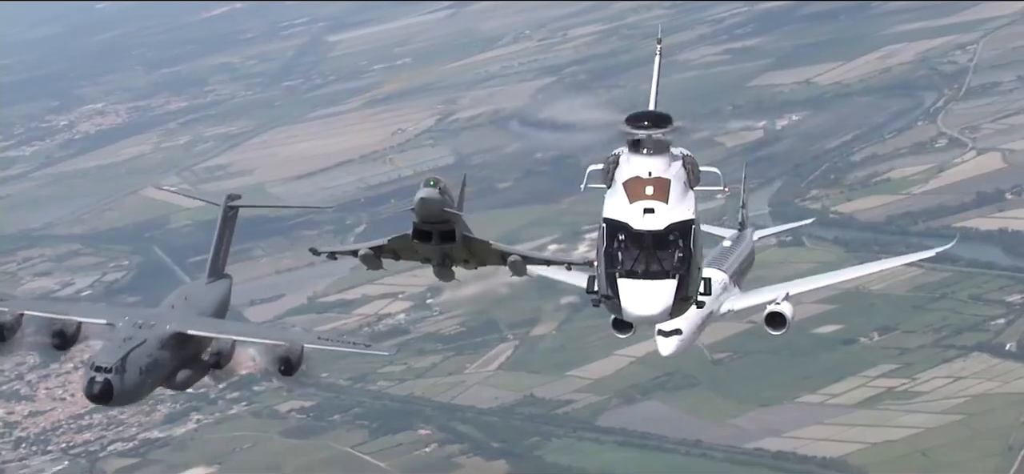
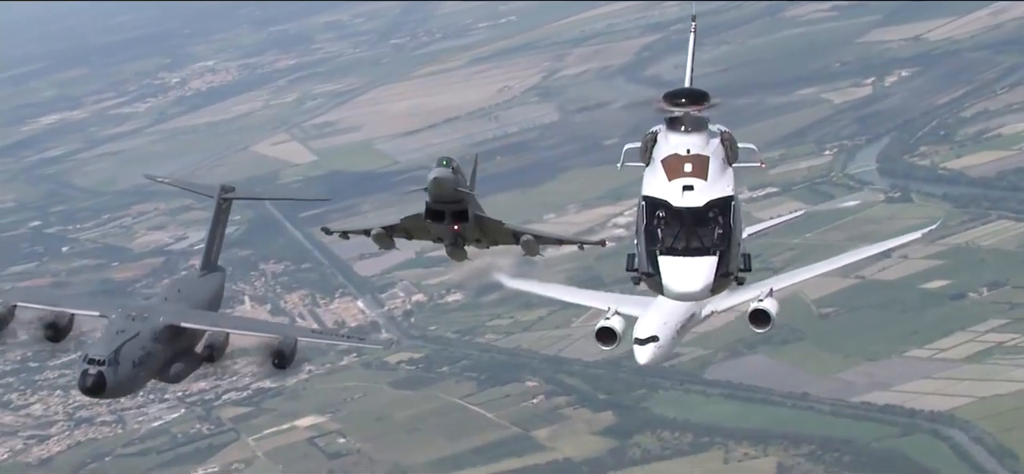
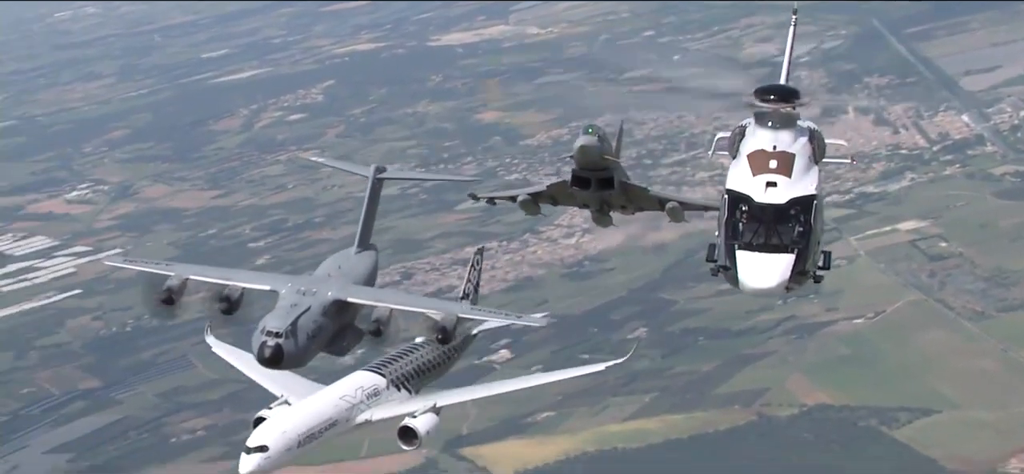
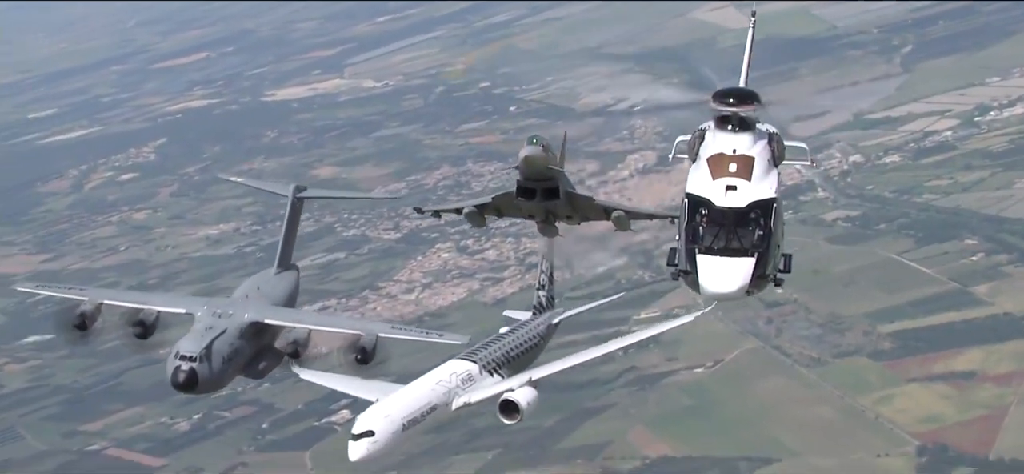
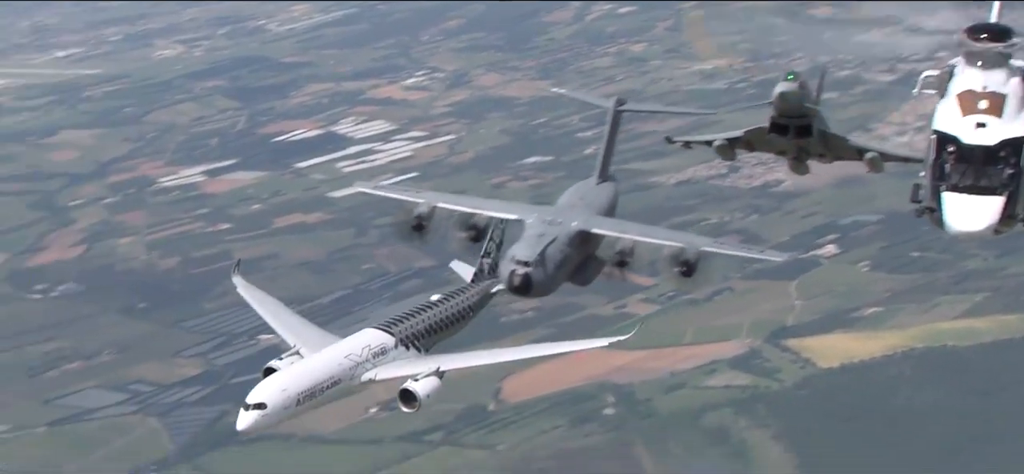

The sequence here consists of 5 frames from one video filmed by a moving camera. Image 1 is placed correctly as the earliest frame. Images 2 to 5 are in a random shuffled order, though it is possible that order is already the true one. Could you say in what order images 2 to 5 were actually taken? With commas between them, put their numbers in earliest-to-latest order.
2, 4, 3, 5
